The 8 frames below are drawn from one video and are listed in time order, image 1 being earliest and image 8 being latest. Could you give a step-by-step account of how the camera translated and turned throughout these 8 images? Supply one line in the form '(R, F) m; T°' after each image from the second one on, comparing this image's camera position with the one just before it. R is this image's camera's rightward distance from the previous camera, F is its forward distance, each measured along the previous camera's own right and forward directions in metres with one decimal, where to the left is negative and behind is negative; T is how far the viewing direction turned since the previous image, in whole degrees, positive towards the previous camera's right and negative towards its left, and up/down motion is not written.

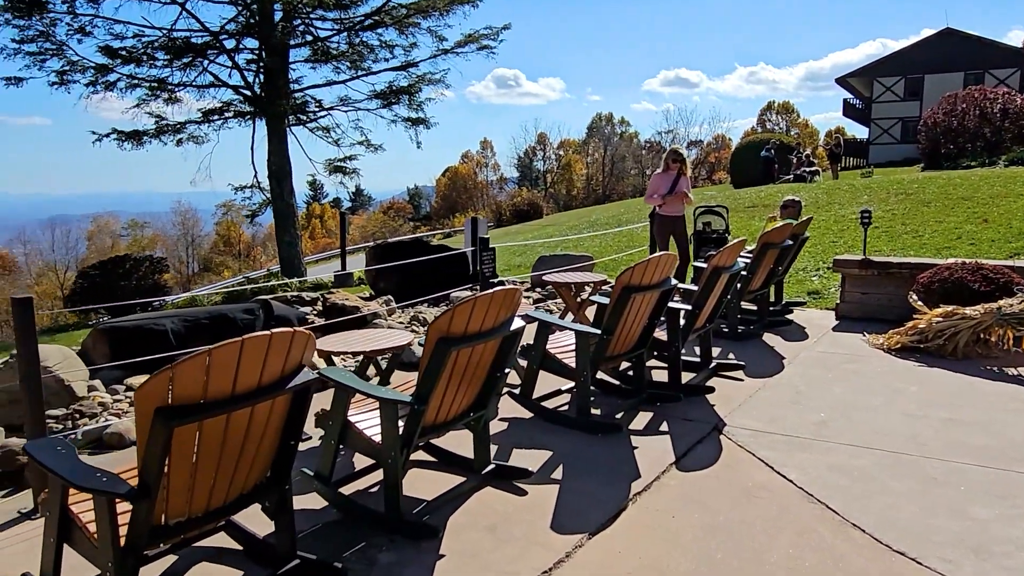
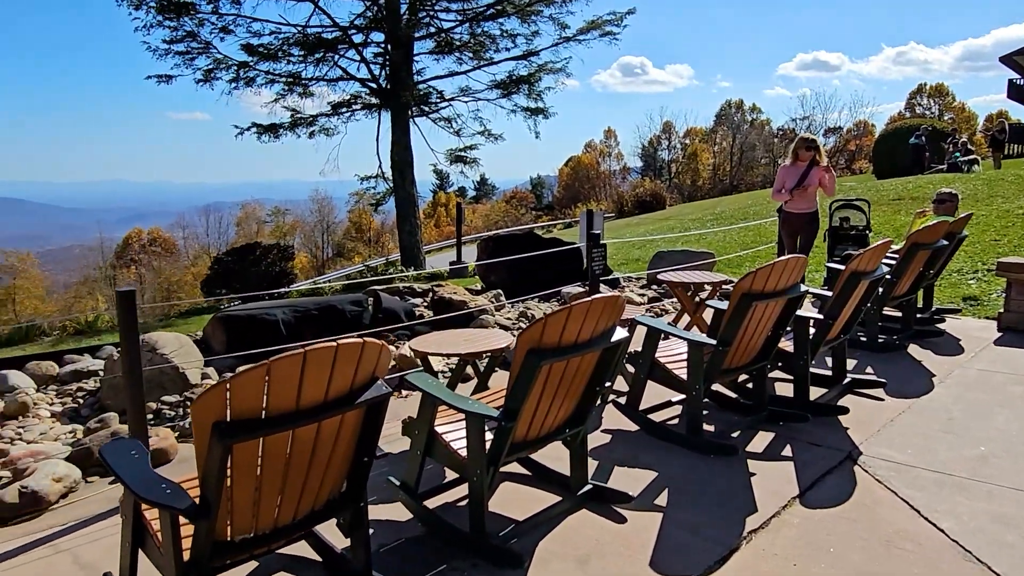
(+0.1, +0.3) m; -9°
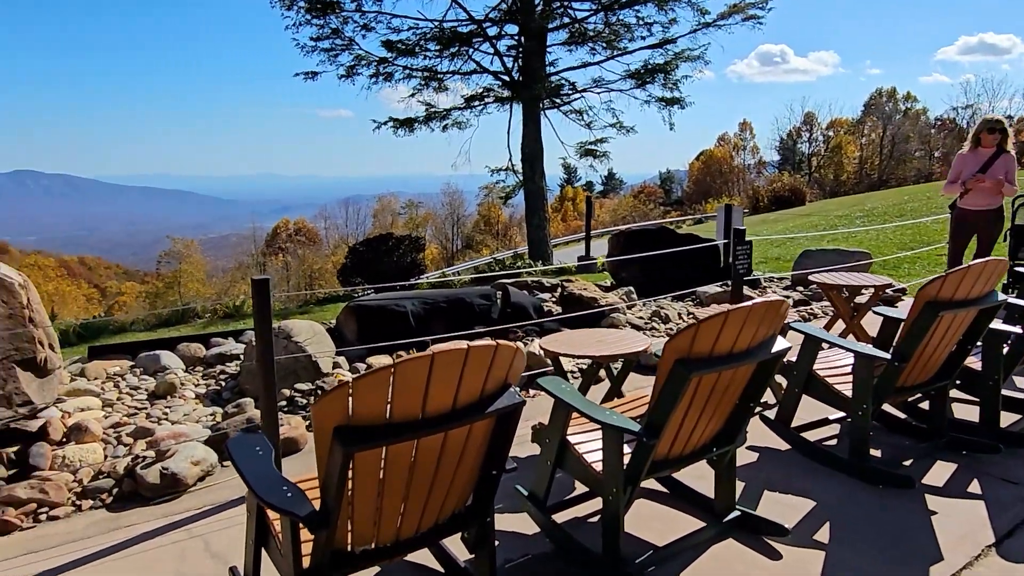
(-0.1, +0.2) m; -10°
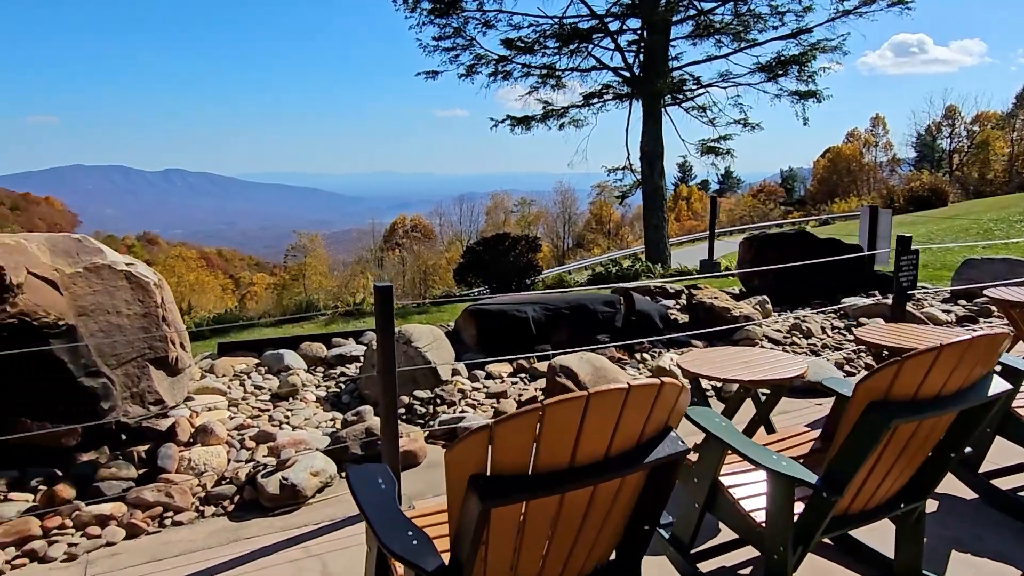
(-0.1, +0.3) m; -9°
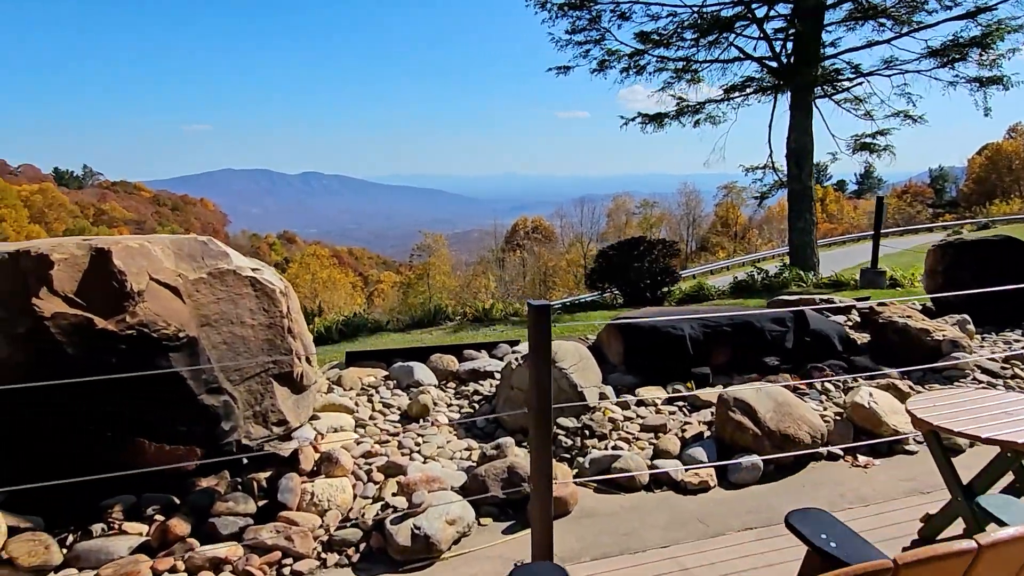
(-0.2, +0.6) m; -9°
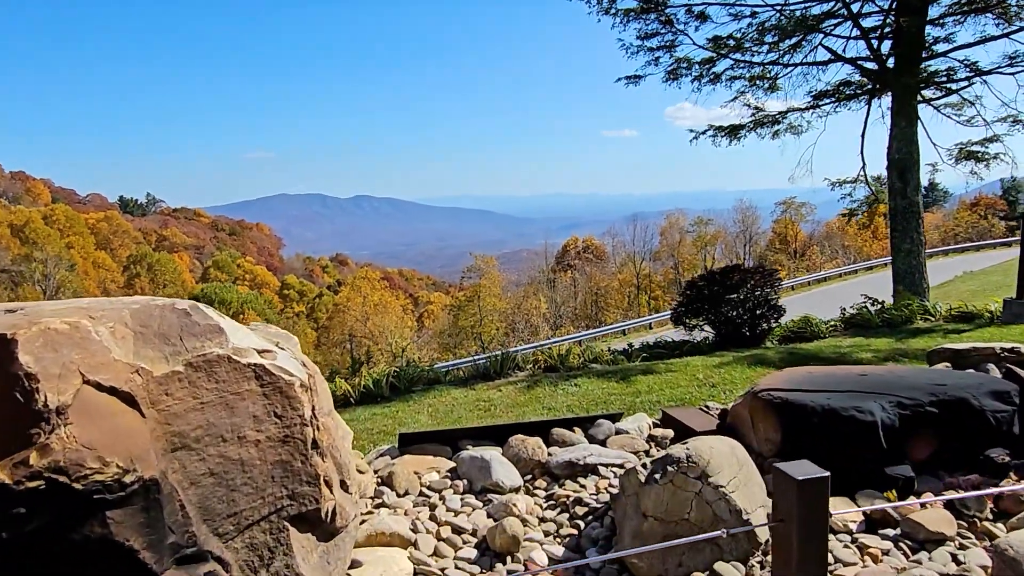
(-0.3, +1.3) m; -4°
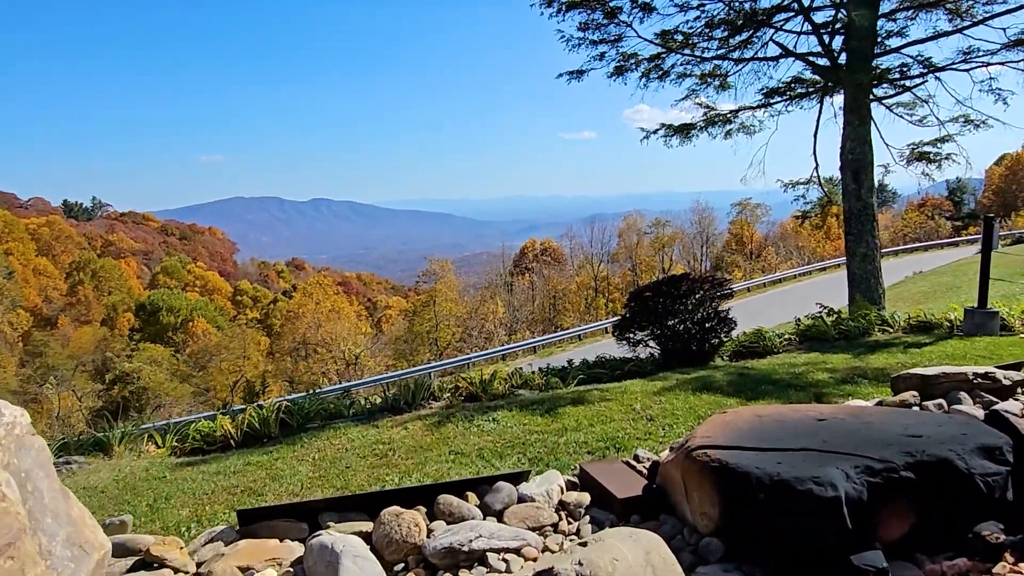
(+0.4, +0.8) m; +3°
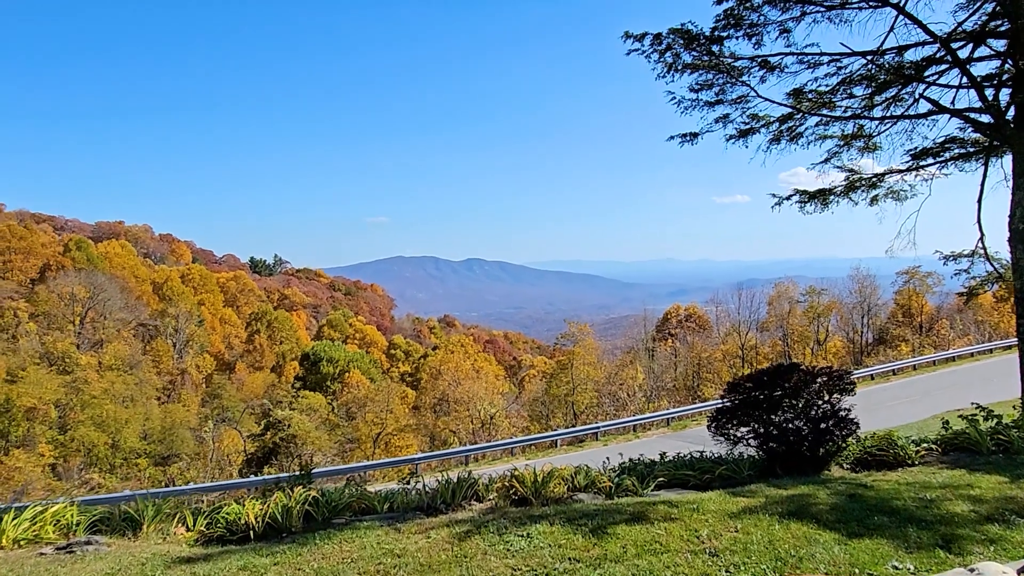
(+0.6, +0.7) m; -12°
